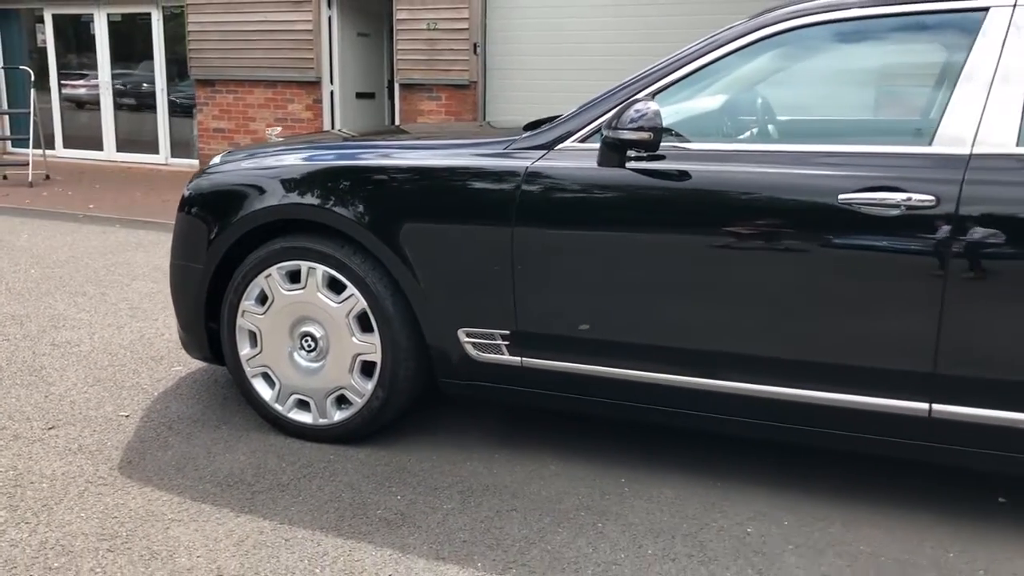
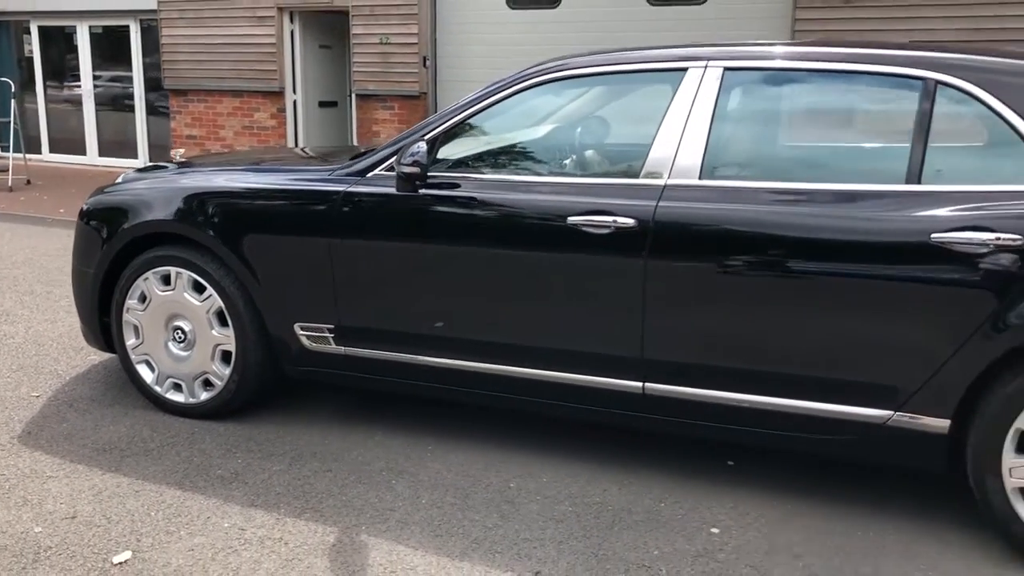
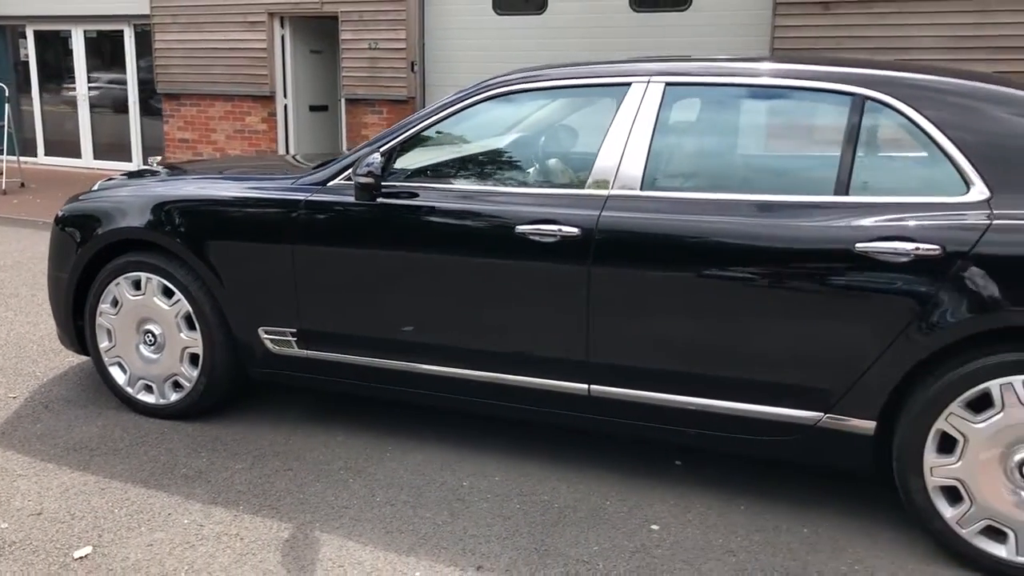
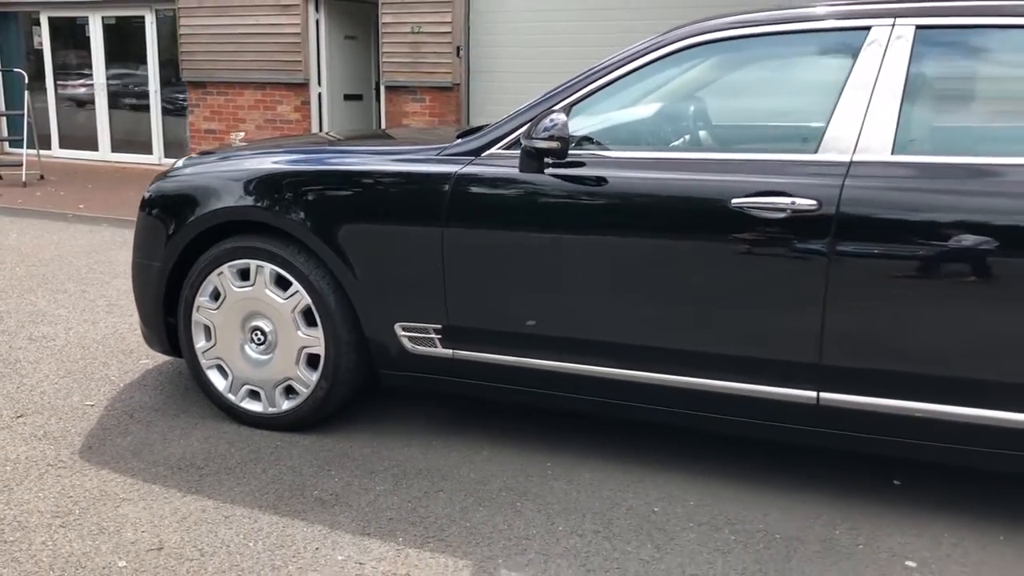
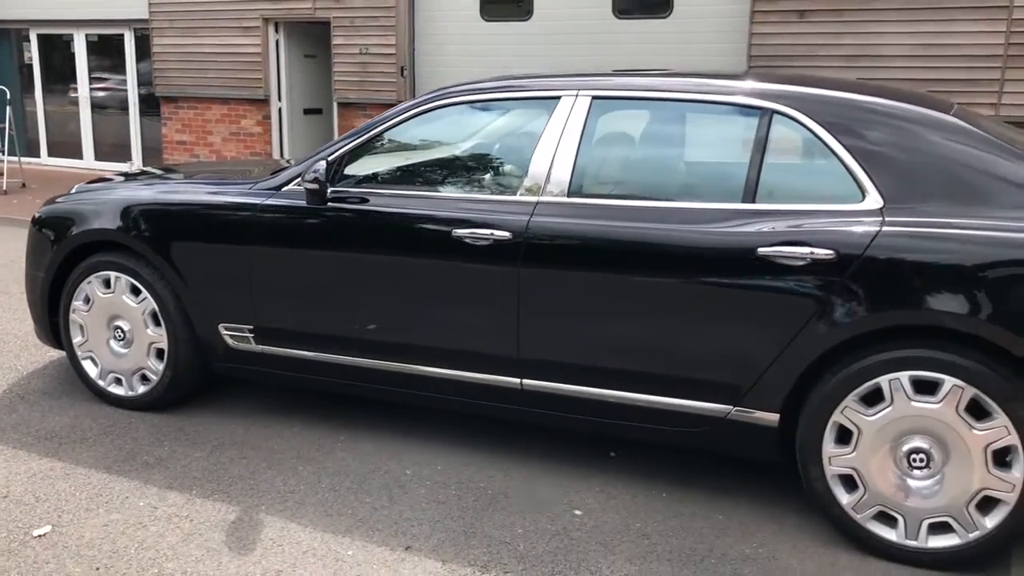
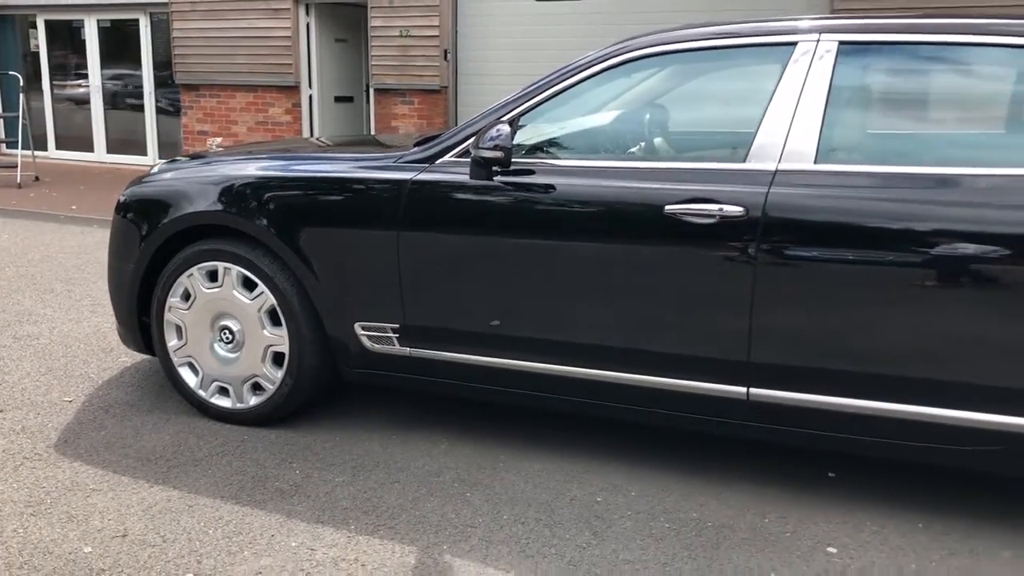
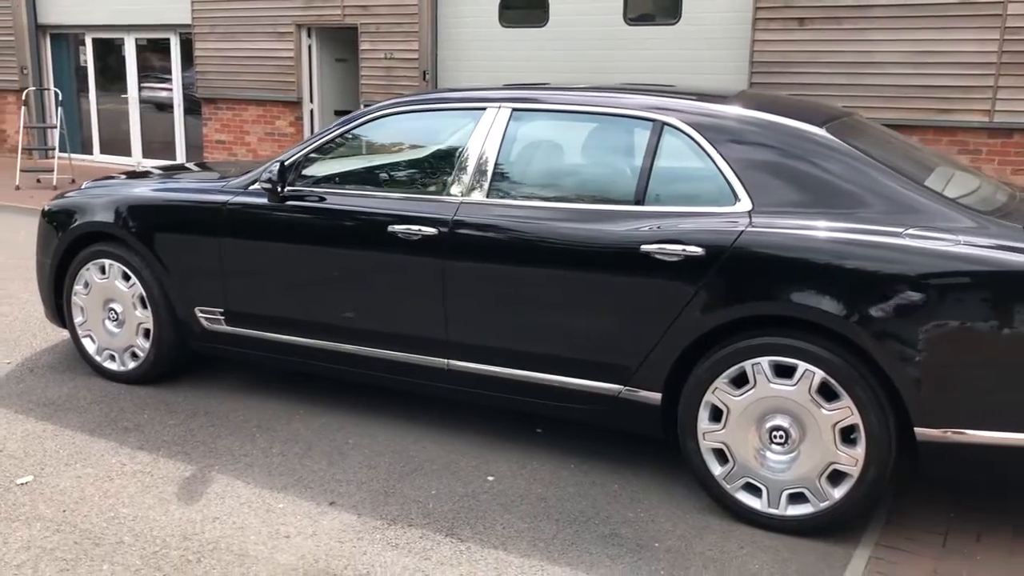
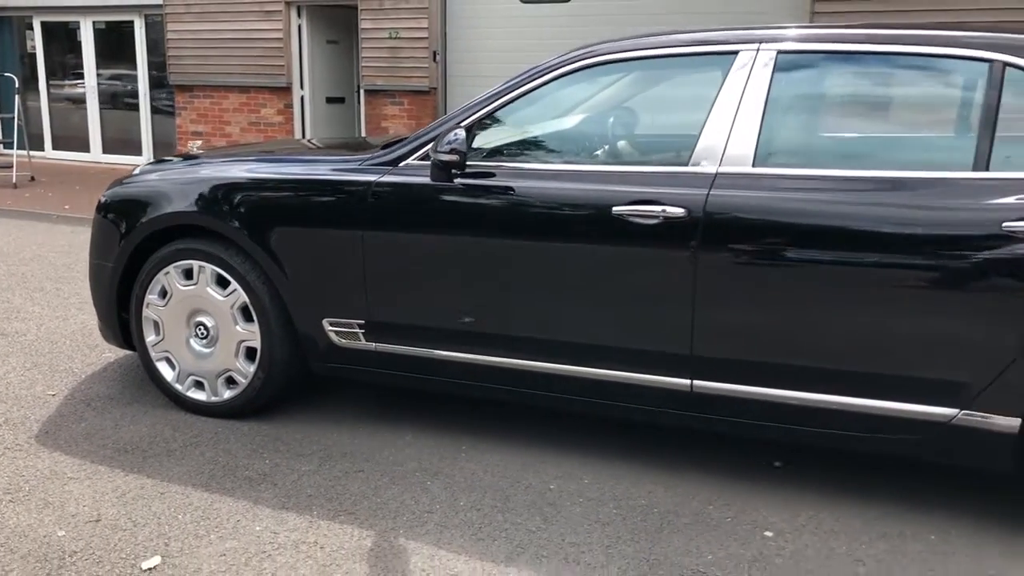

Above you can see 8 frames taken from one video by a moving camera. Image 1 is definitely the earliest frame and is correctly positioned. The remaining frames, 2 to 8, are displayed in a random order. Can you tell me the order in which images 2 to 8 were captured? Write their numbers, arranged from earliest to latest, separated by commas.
4, 6, 8, 2, 3, 5, 7
